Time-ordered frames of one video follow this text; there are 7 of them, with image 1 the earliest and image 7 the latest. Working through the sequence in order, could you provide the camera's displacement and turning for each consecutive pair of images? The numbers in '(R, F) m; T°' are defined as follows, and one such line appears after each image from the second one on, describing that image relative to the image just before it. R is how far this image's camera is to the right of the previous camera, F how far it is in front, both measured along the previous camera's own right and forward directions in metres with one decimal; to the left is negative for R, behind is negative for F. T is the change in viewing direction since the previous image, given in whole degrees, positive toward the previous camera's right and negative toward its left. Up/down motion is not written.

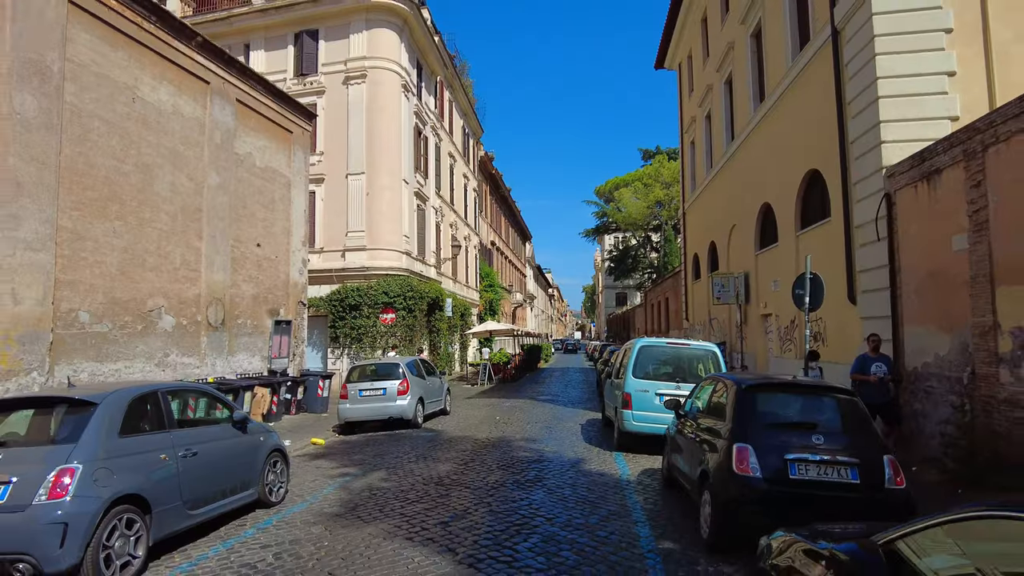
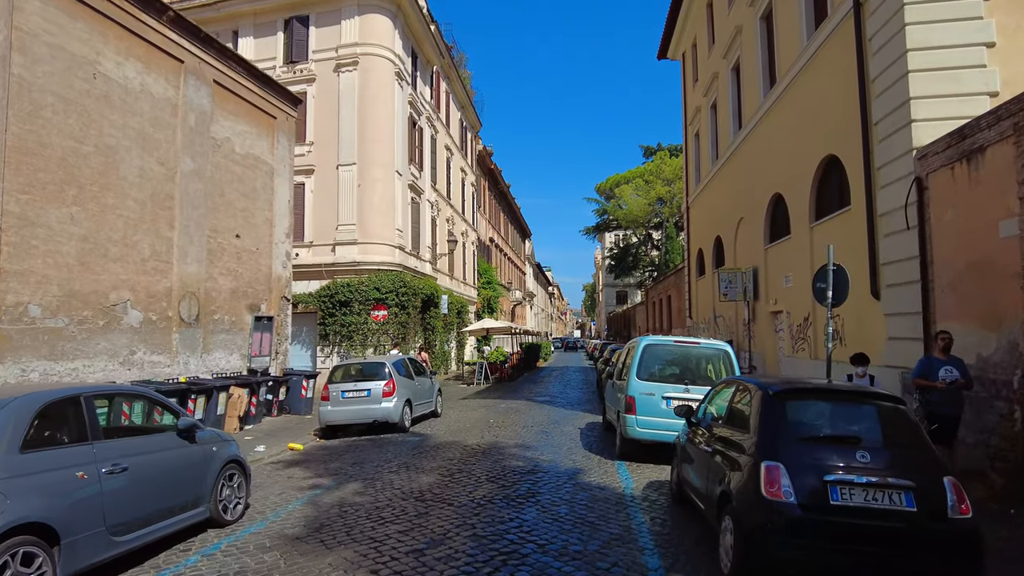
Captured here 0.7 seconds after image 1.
(+0.1, +0.9) m; 0°
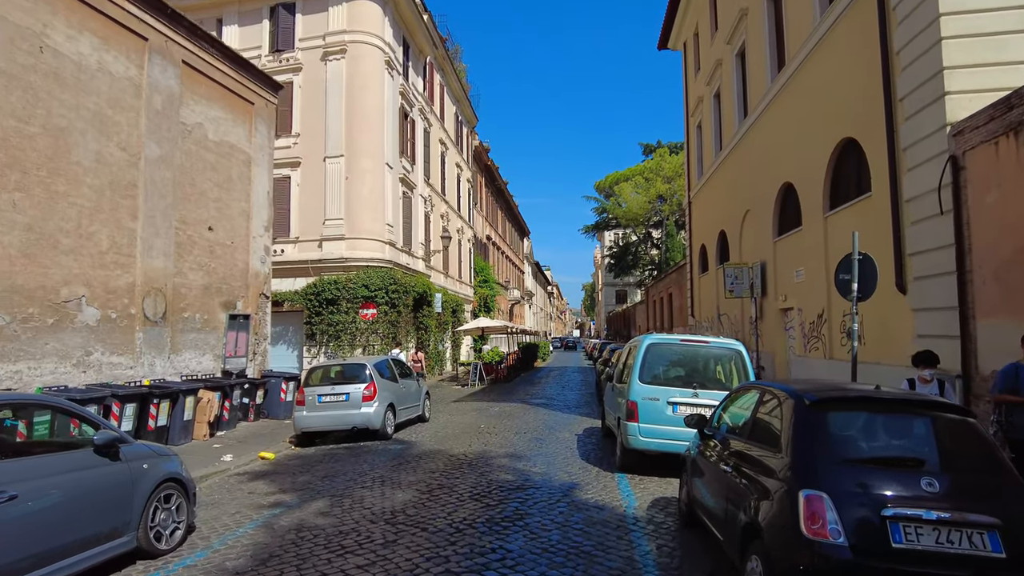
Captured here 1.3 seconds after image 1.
(+0.1, +0.9) m; 0°
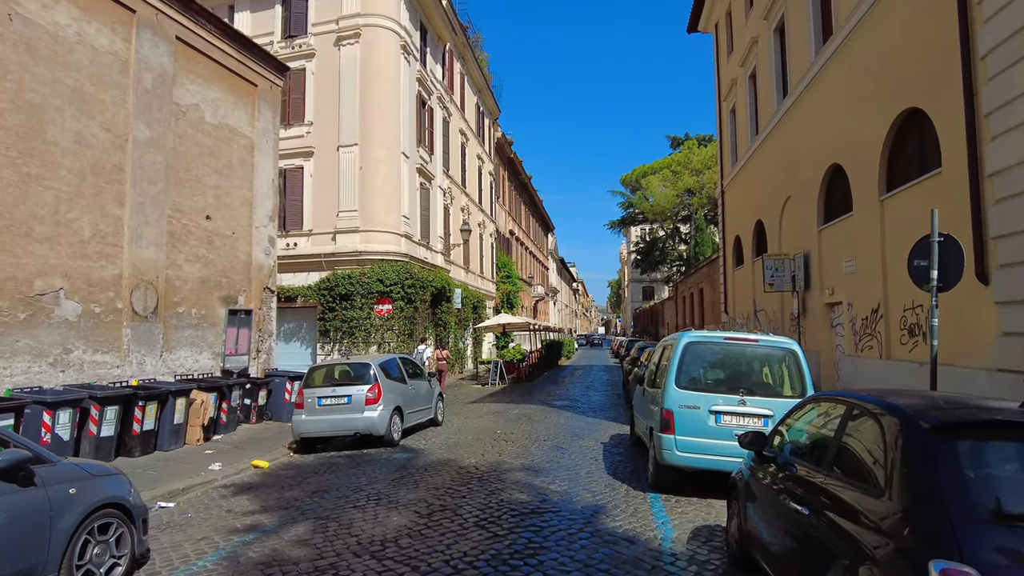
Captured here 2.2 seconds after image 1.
(+0.1, +1.1) m; -2°
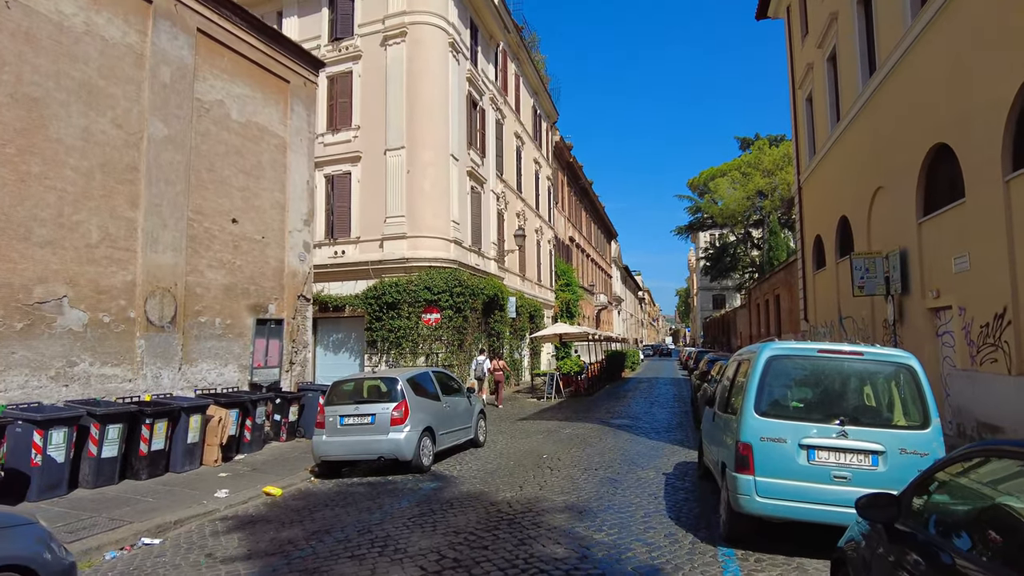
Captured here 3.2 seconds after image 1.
(+0.3, +1.4) m; -6°
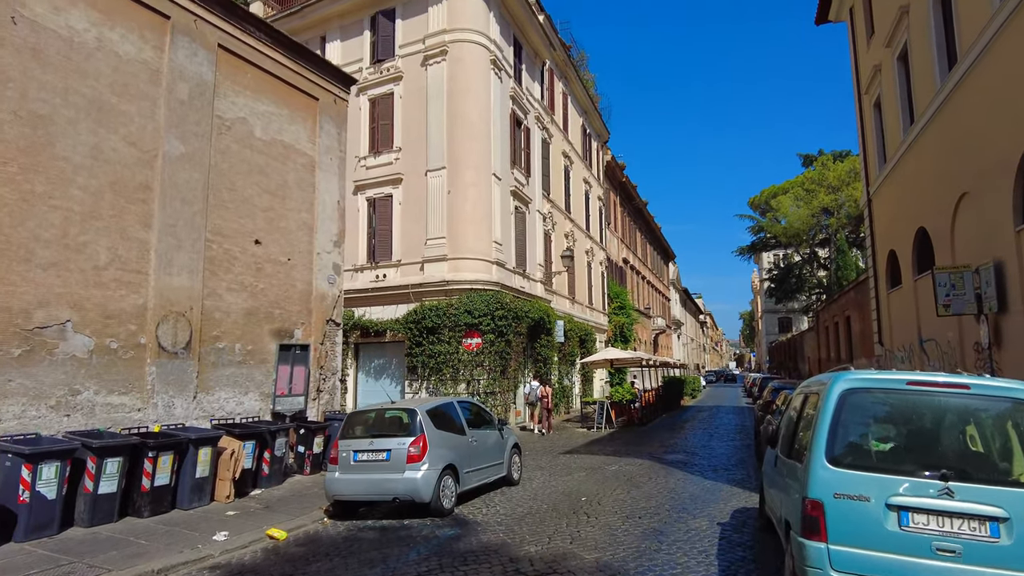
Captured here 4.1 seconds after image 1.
(+0.4, +1.0) m; -5°
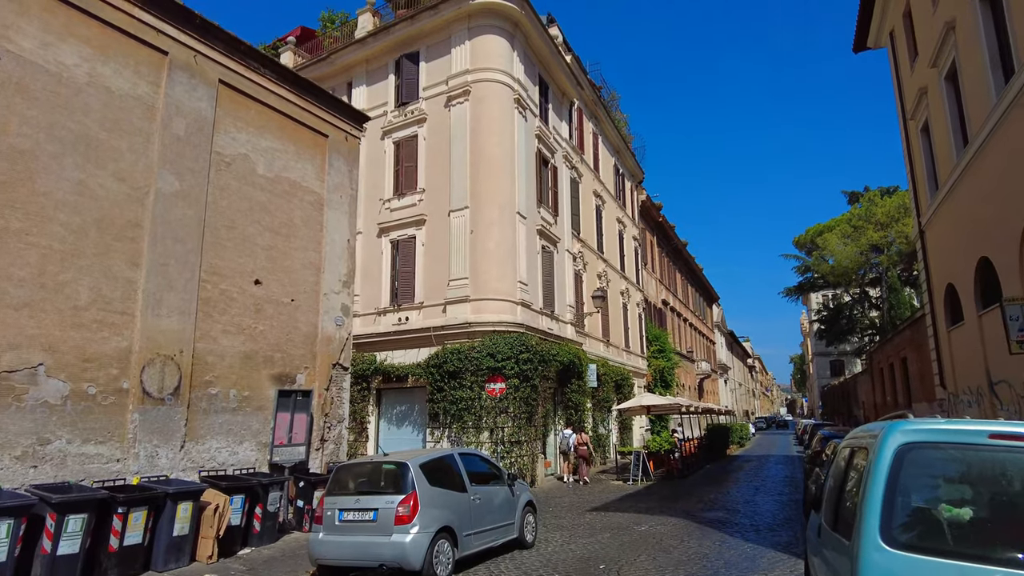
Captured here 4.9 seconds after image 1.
(+0.5, +0.8) m; -4°
